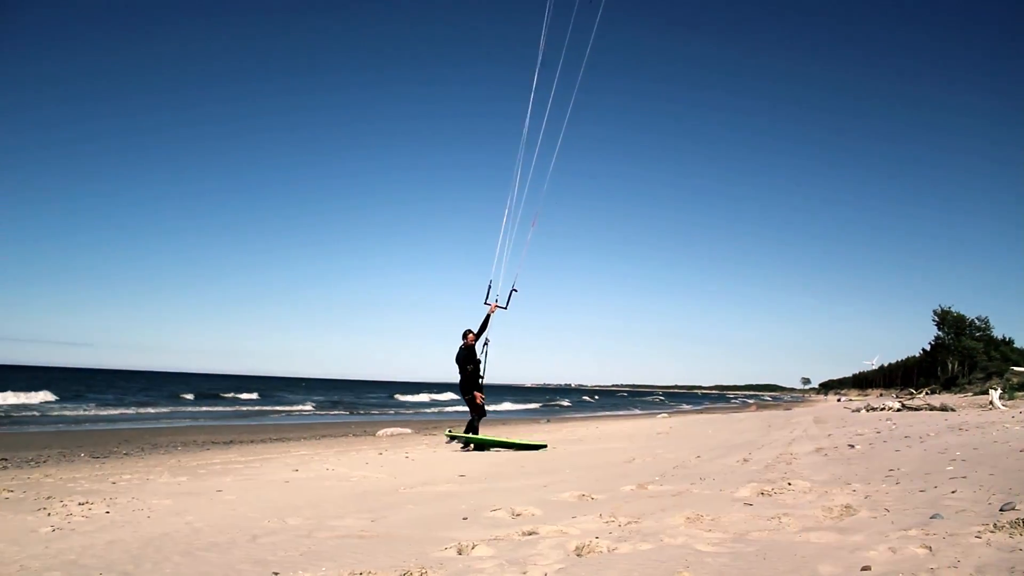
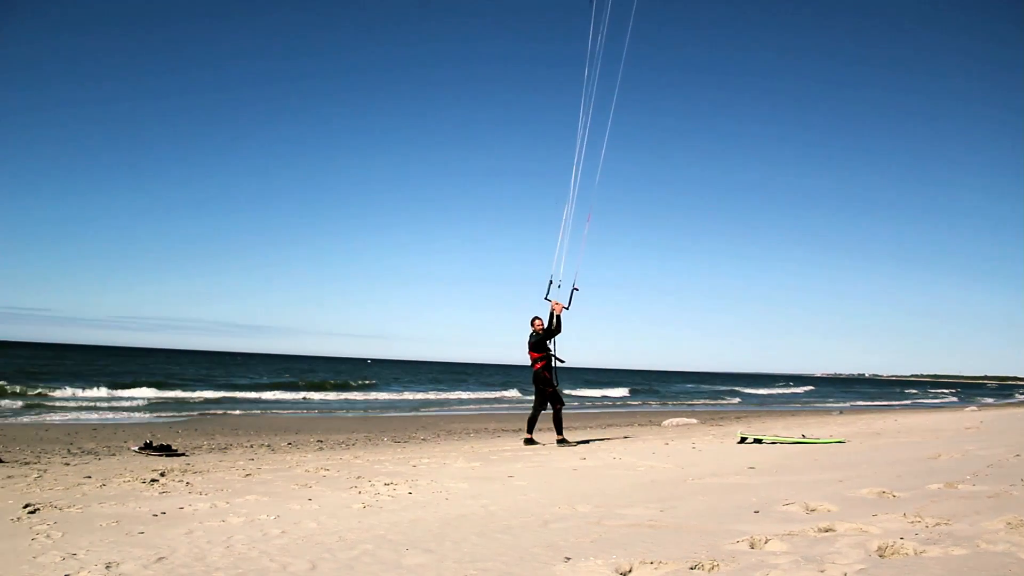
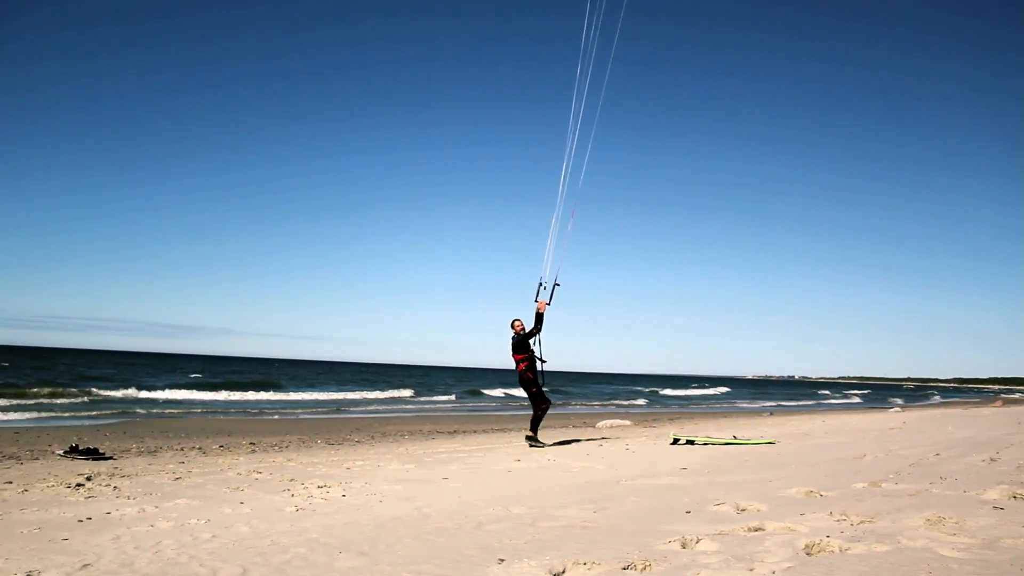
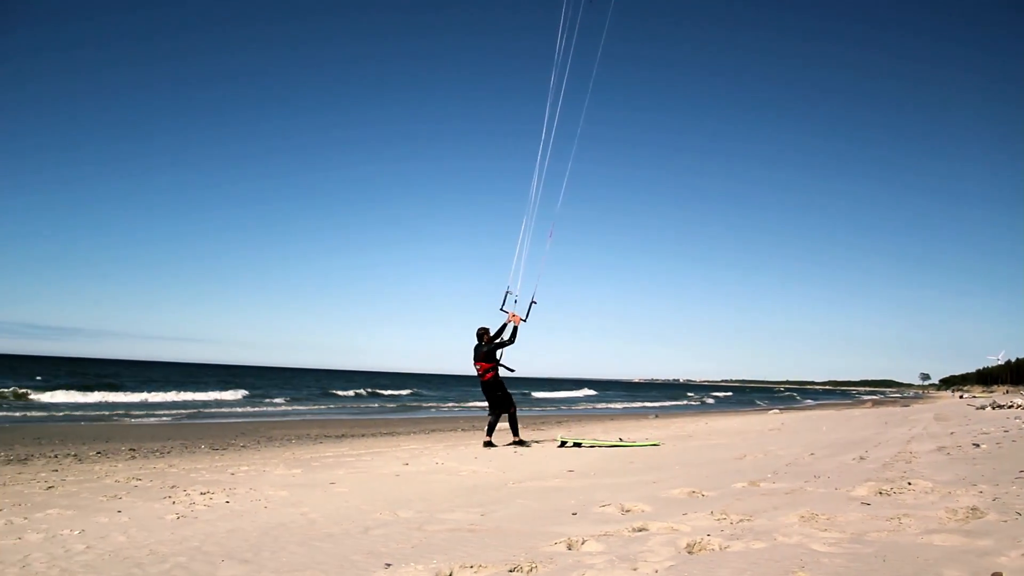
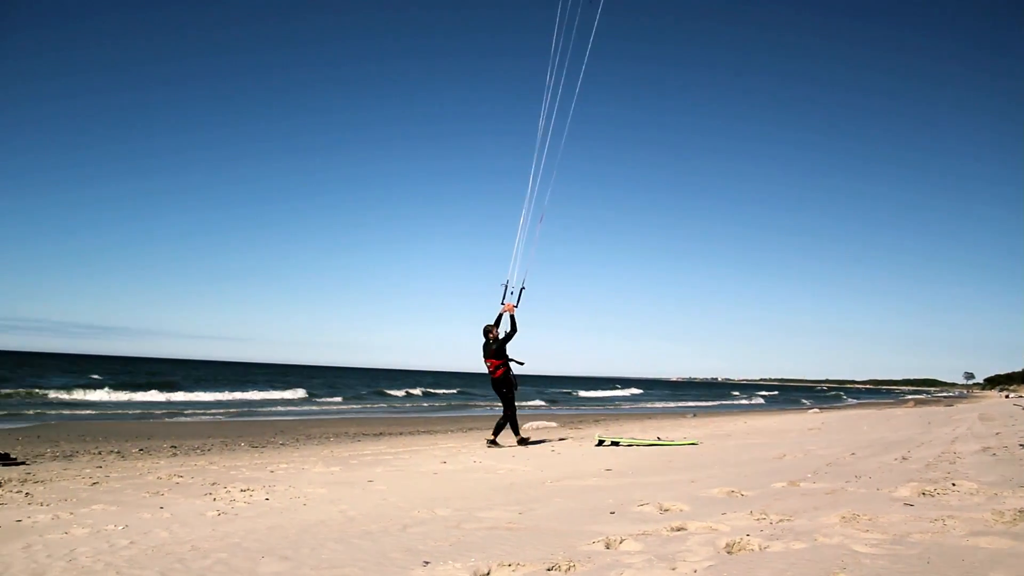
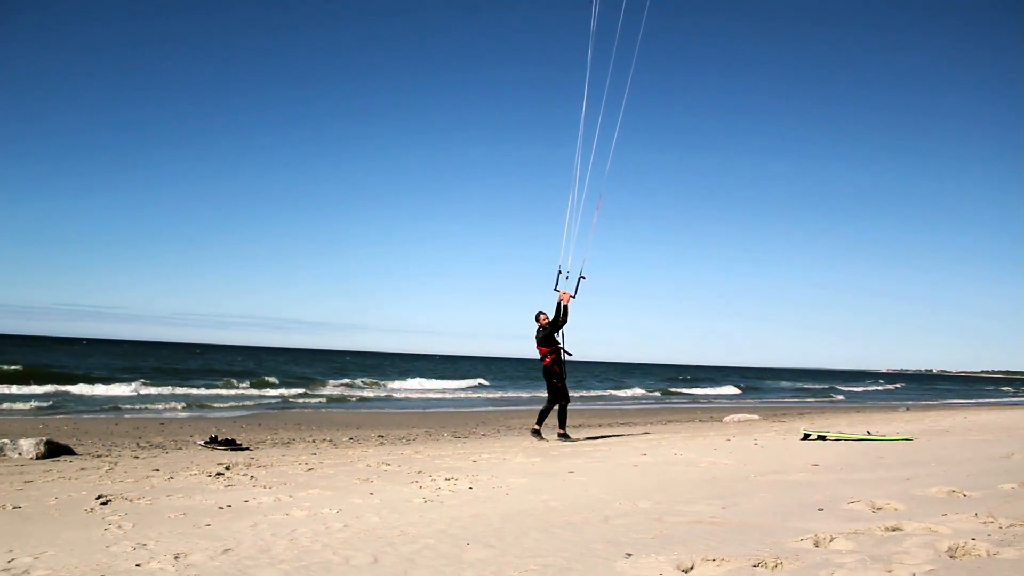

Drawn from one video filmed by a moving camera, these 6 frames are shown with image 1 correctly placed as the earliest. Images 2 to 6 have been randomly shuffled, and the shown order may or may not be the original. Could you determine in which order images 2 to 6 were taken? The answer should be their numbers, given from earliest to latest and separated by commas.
4, 5, 3, 2, 6
